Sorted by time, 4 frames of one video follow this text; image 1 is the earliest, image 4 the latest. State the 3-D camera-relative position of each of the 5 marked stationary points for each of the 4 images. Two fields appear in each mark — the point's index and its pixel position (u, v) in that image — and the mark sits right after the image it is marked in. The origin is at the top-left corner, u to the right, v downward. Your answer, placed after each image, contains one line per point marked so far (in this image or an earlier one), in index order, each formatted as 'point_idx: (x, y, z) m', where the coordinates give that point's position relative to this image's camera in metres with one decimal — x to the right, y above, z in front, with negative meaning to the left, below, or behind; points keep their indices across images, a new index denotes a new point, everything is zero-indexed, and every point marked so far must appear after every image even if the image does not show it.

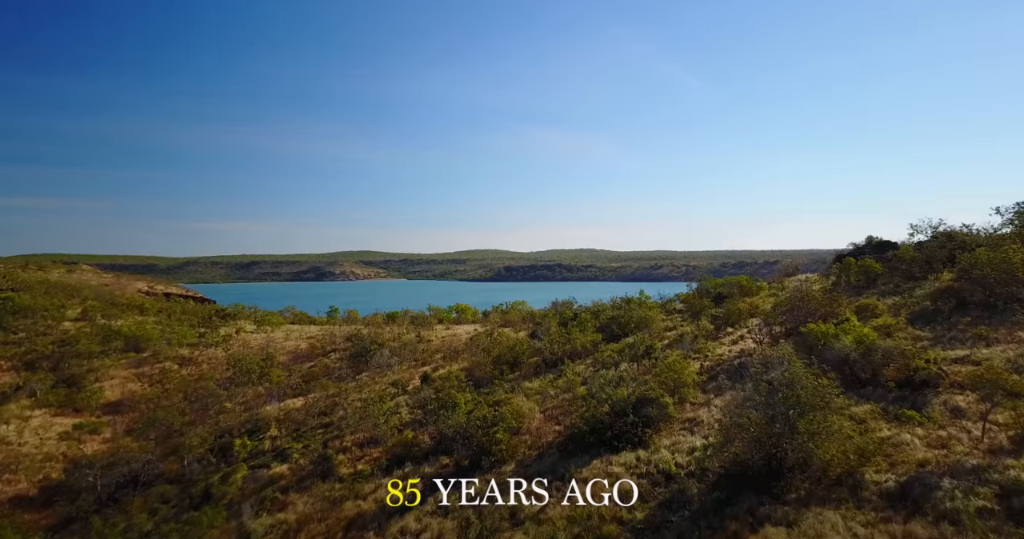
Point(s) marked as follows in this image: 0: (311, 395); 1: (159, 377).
0: (-6.0, -3.8, +15.4) m
1: (-11.0, -3.4, +16.2) m
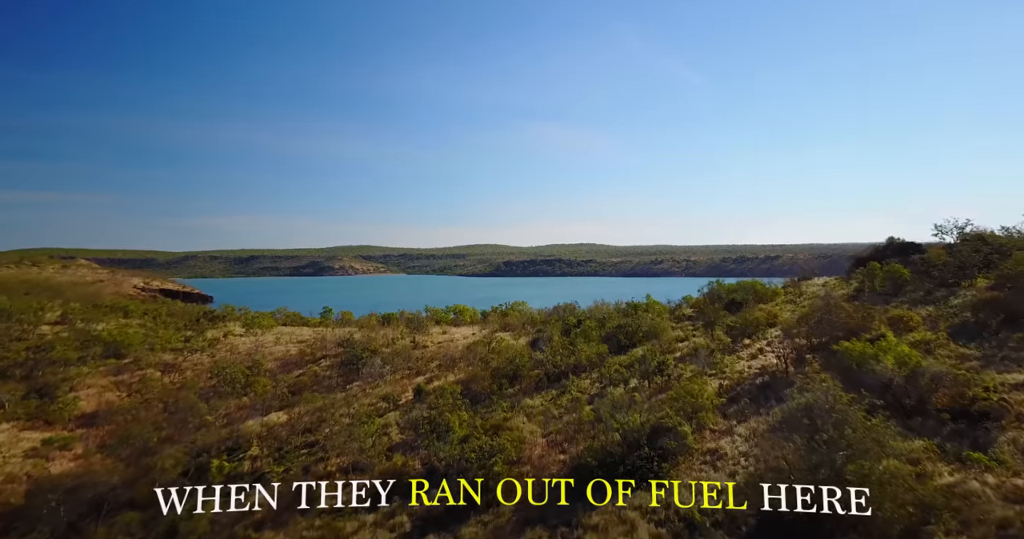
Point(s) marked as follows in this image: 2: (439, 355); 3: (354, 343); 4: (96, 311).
0: (-6.0, -3.9, +14.5) m
1: (-11.0, -3.4, +15.3) m
2: (-2.5, -3.0, +18.0) m
3: (-5.5, -2.6, +18.2) m
4: (-12.9, -1.3, +16.0) m
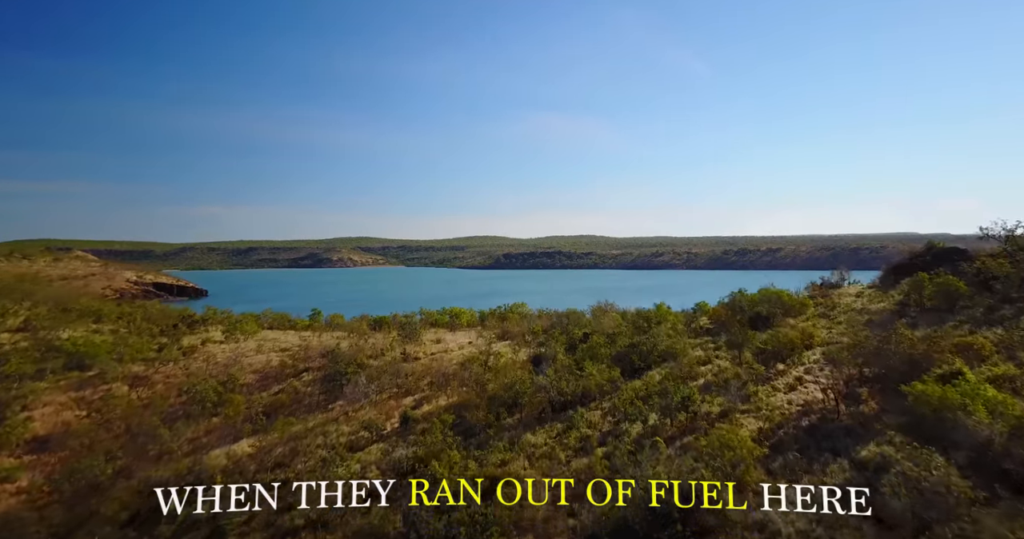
0: (-6.1, -4.1, +13.1) m
1: (-11.1, -3.6, +13.9) m
2: (-2.6, -3.1, +16.6) m
3: (-5.6, -2.7, +16.9) m
4: (-13.0, -1.4, +14.6) m
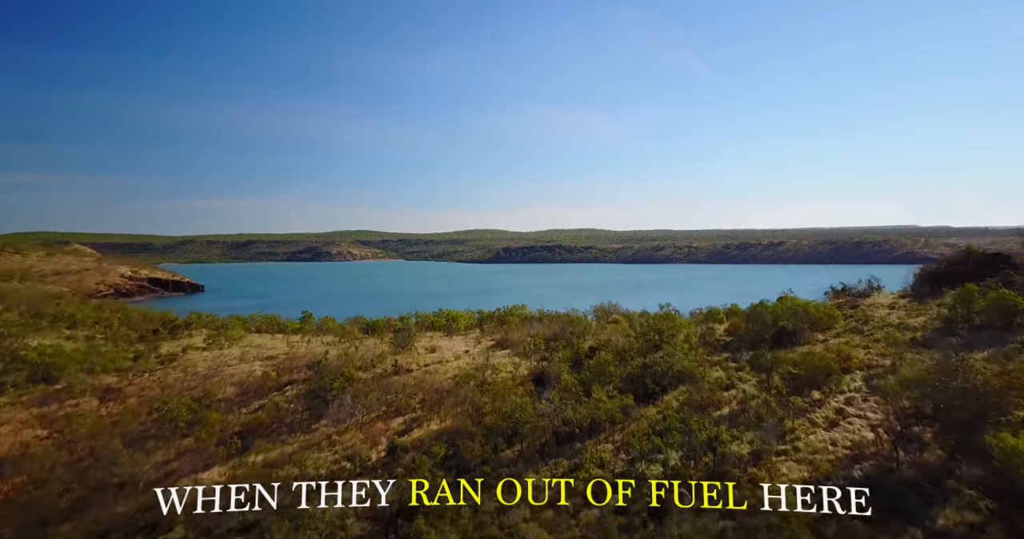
0: (-6.1, -4.3, +12.1) m
1: (-11.1, -3.8, +12.9) m
2: (-2.6, -3.2, +15.5) m
3: (-5.6, -2.8, +15.8) m
4: (-13.0, -1.6, +13.5) m
